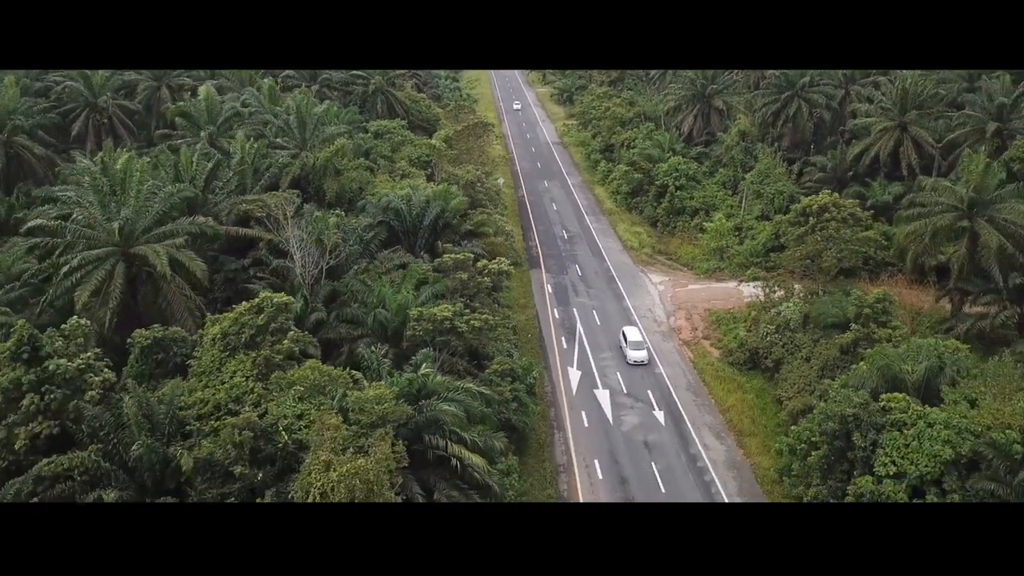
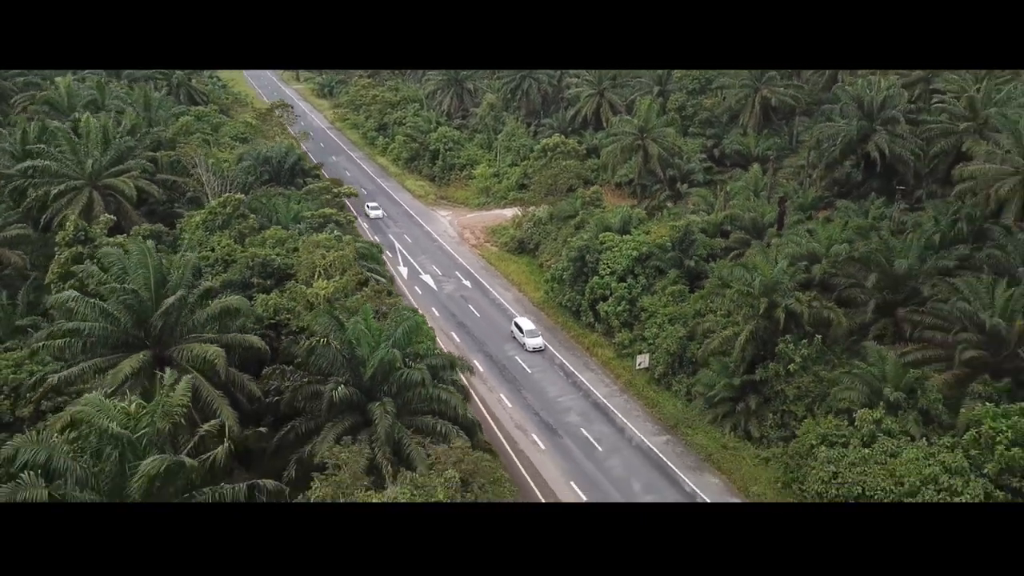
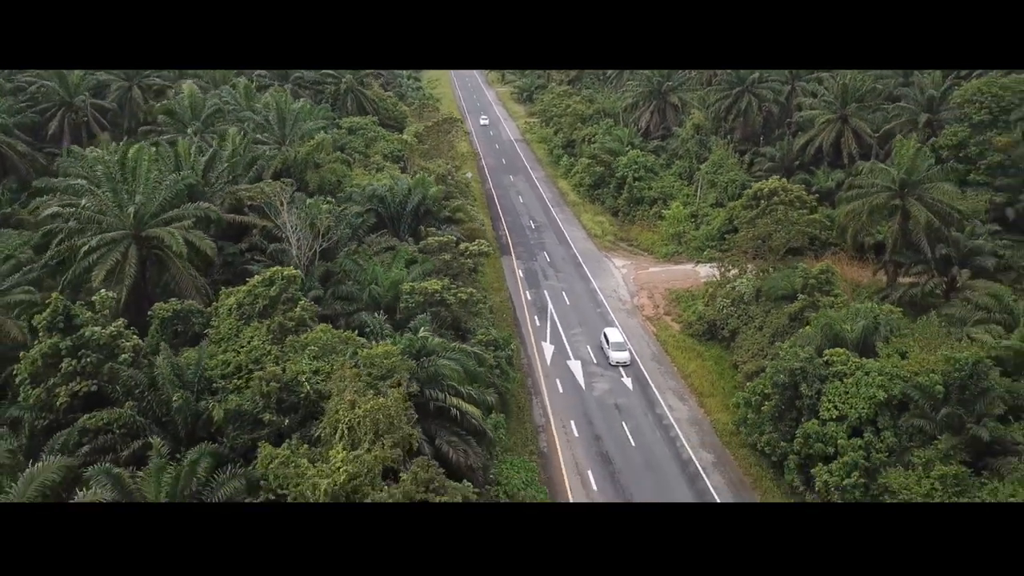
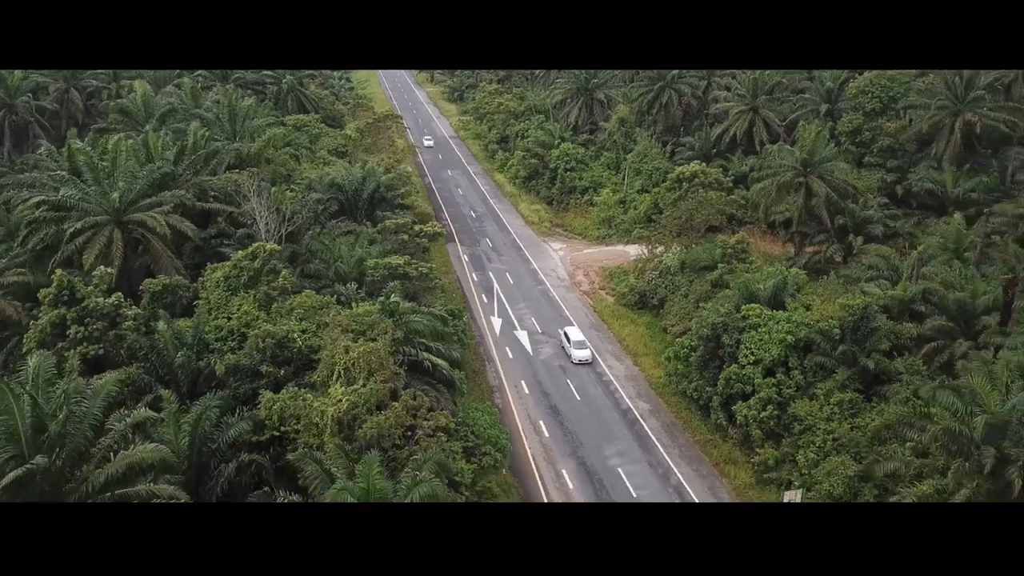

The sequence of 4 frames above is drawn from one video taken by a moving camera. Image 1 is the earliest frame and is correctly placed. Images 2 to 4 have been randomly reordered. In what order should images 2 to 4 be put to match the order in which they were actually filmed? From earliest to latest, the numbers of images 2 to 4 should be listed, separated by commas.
3, 4, 2
